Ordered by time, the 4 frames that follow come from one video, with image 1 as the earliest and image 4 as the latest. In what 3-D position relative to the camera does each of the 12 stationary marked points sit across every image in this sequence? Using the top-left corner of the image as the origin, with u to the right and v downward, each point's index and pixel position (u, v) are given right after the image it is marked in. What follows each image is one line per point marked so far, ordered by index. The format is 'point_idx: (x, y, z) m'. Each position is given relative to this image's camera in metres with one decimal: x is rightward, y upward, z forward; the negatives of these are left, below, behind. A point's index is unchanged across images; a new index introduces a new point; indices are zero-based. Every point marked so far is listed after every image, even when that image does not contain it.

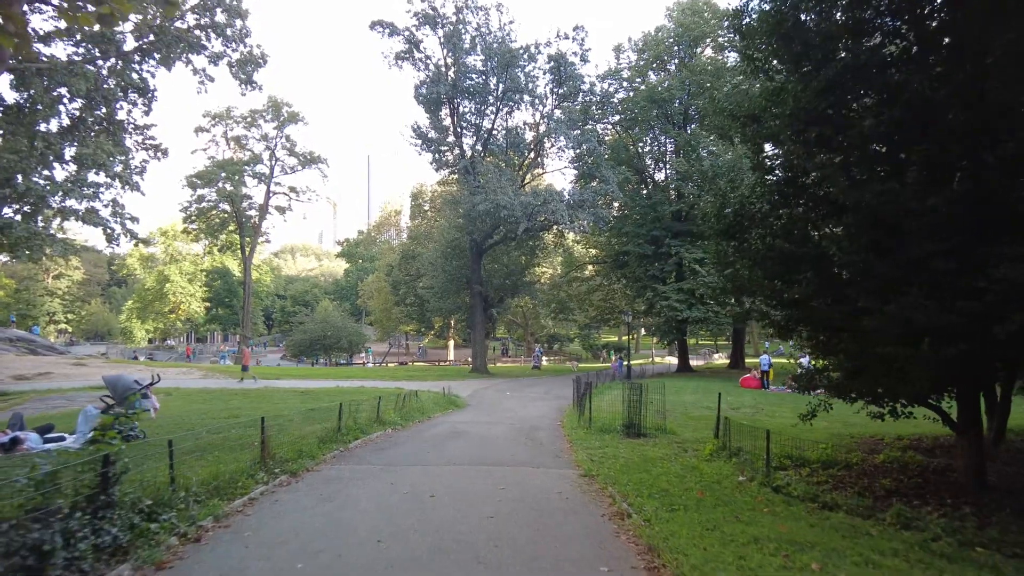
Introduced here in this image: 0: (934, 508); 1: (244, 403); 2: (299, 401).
0: (+4.3, -2.3, +6.6) m
1: (-8.2, -3.5, +19.9) m
2: (-6.4, -3.4, +19.3) m
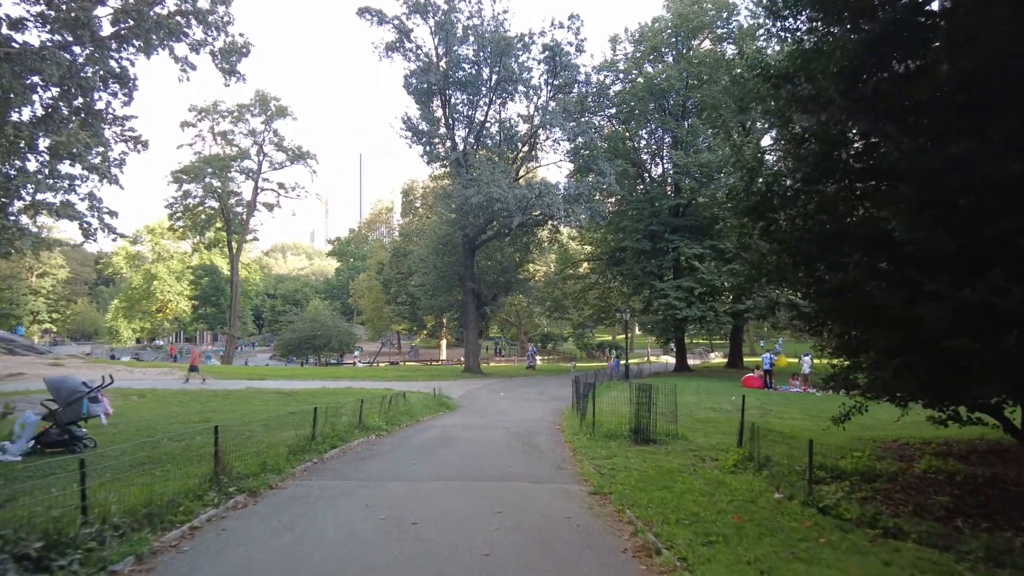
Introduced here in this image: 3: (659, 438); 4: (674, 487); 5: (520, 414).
0: (+4.3, -2.1, +5.5) m
1: (-8.4, -3.4, +18.7) m
2: (-6.5, -3.3, +18.1) m
3: (+2.4, -2.5, +10.6) m
4: (+1.7, -2.1, +6.7) m
5: (+0.3, -3.3, +17.1) m
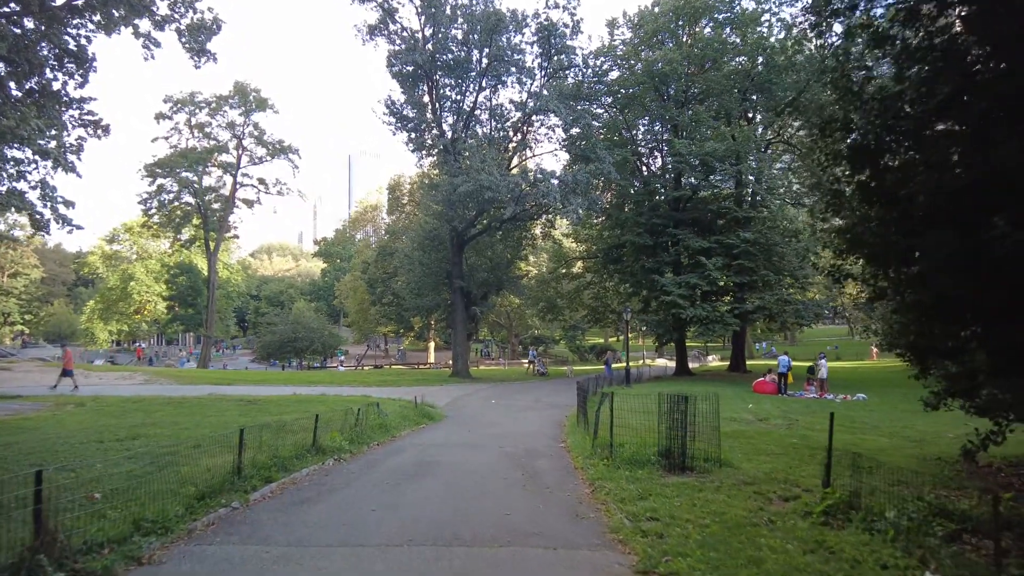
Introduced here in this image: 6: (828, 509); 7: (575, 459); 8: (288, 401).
0: (+4.4, -1.9, +3.2) m
1: (-8.6, -3.2, +16.2) m
2: (-6.7, -3.1, +15.6) m
3: (+2.4, -2.3, +8.2) m
4: (+1.7, -1.8, +4.4) m
5: (+0.1, -3.2, +14.7) m
6: (+2.9, -2.0, +5.9) m
7: (+0.9, -2.4, +9.1) m
8: (-6.8, -3.4, +19.5) m
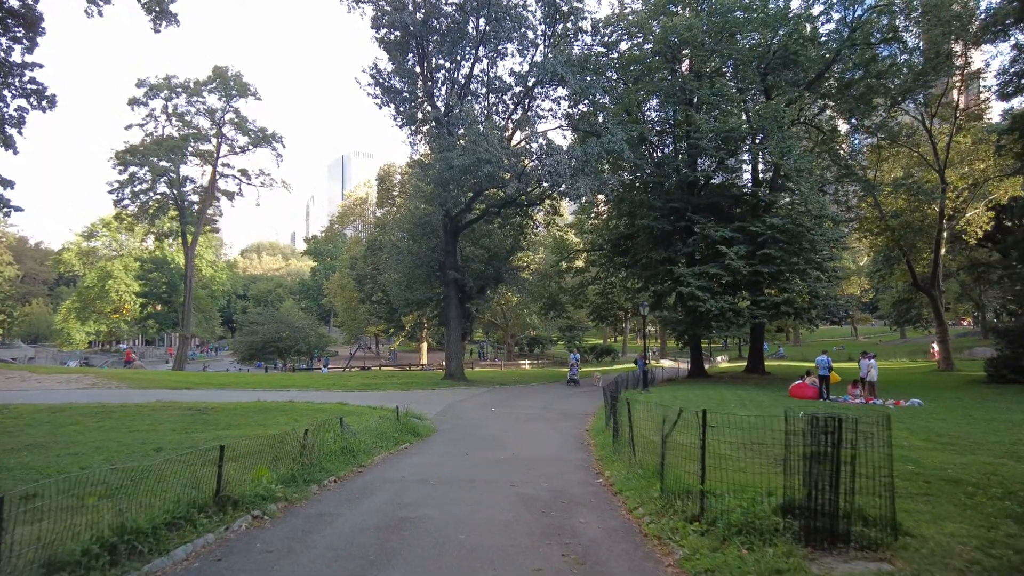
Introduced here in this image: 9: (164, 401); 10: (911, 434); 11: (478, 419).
0: (+4.6, -1.4, -0.2) m
1: (-8.4, -2.8, +12.6) m
2: (-6.5, -2.7, +12.1) m
3: (+2.6, -1.9, +4.8) m
4: (+2.0, -1.4, +0.9) m
5: (+0.3, -2.8, +11.3) m
6: (+3.1, -1.6, +2.5) m
7: (+1.1, -2.0, +5.7) m
8: (-6.6, -3.0, +16.0) m
9: (-10.2, -3.3, +18.8) m
10: (+8.9, -3.2, +14.3) m
11: (-0.9, -3.2, +16.1) m
